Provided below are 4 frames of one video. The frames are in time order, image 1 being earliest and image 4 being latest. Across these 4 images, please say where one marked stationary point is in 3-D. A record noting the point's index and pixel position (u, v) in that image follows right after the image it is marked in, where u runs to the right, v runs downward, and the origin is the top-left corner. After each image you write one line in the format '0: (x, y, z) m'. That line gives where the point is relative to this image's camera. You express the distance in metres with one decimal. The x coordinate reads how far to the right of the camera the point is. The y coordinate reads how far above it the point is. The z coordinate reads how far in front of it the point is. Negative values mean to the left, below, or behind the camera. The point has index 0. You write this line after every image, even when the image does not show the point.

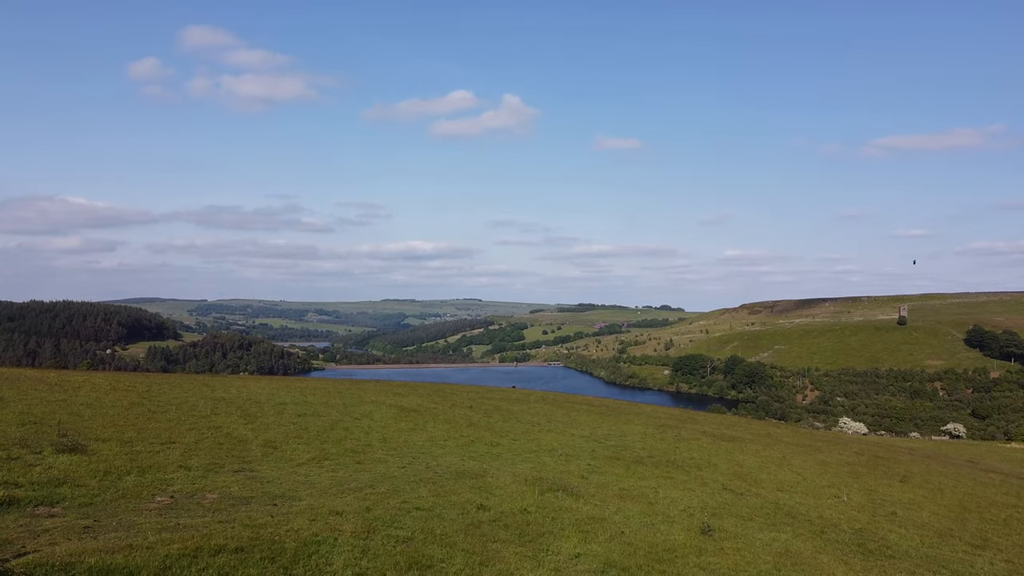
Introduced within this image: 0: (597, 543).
0: (+2.9, -8.8, +18.8) m
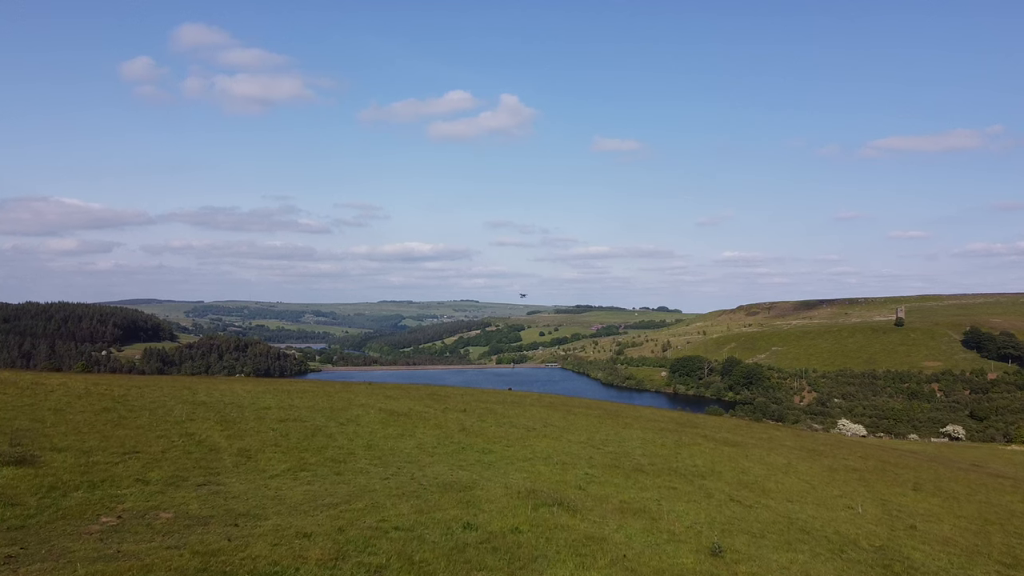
0: (+2.7, -8.8, +18.0) m
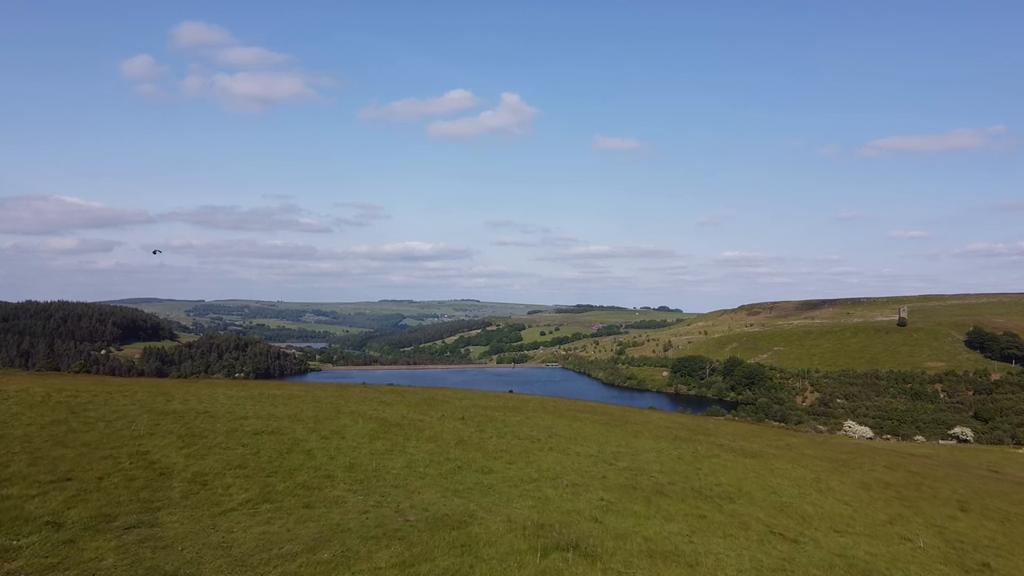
0: (+2.7, -8.7, +16.6) m
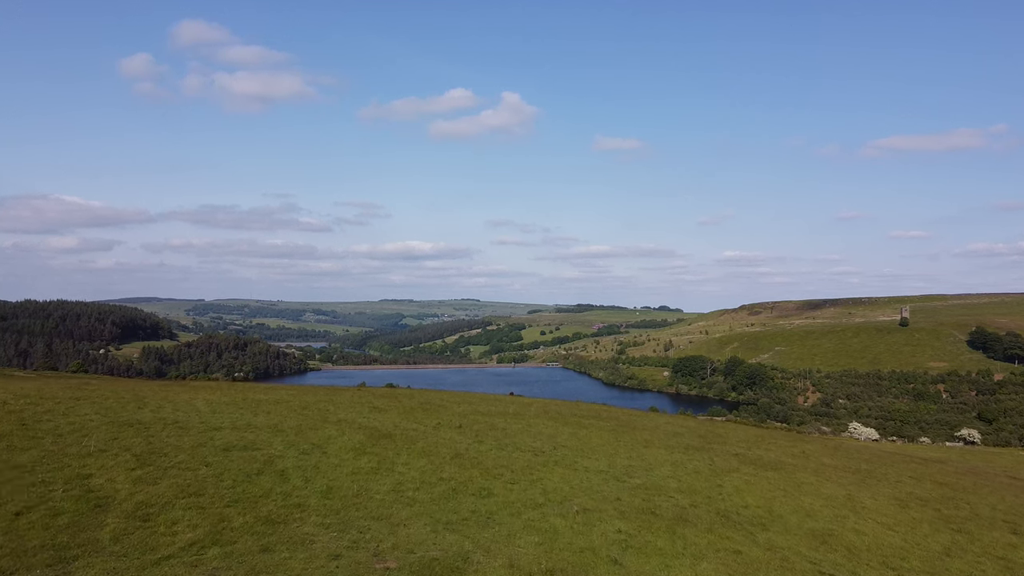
0: (+2.8, -8.7, +15.2) m
